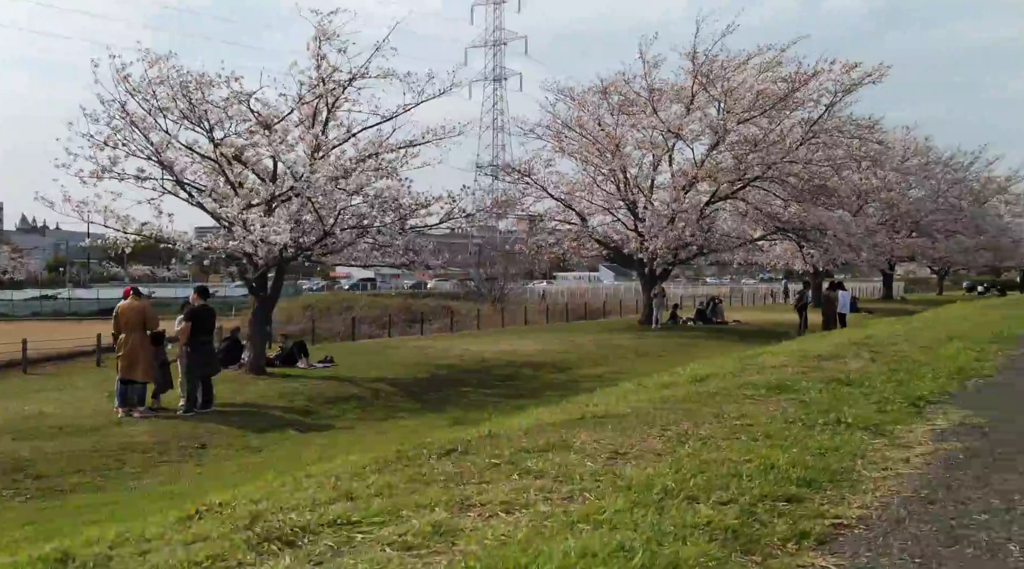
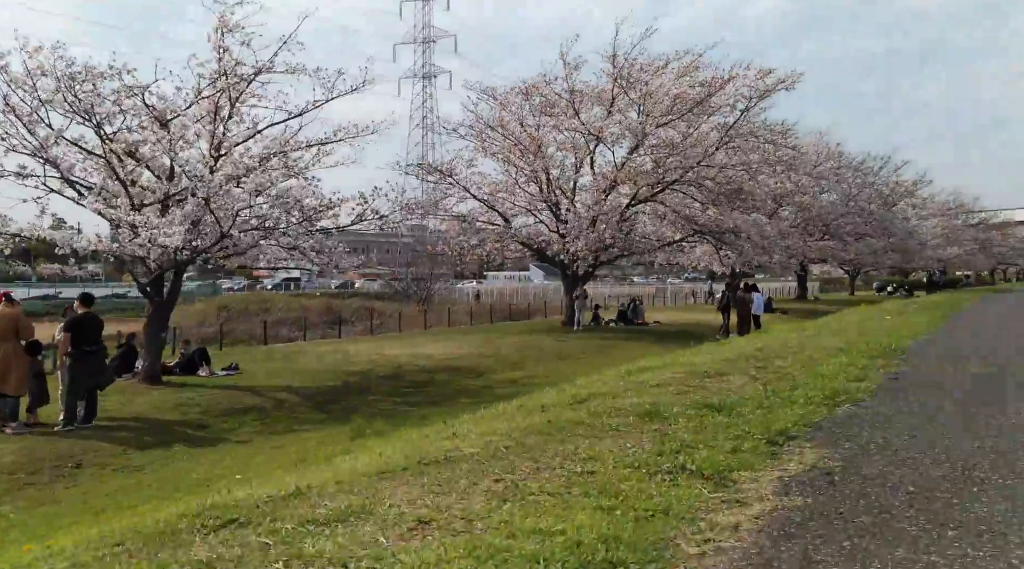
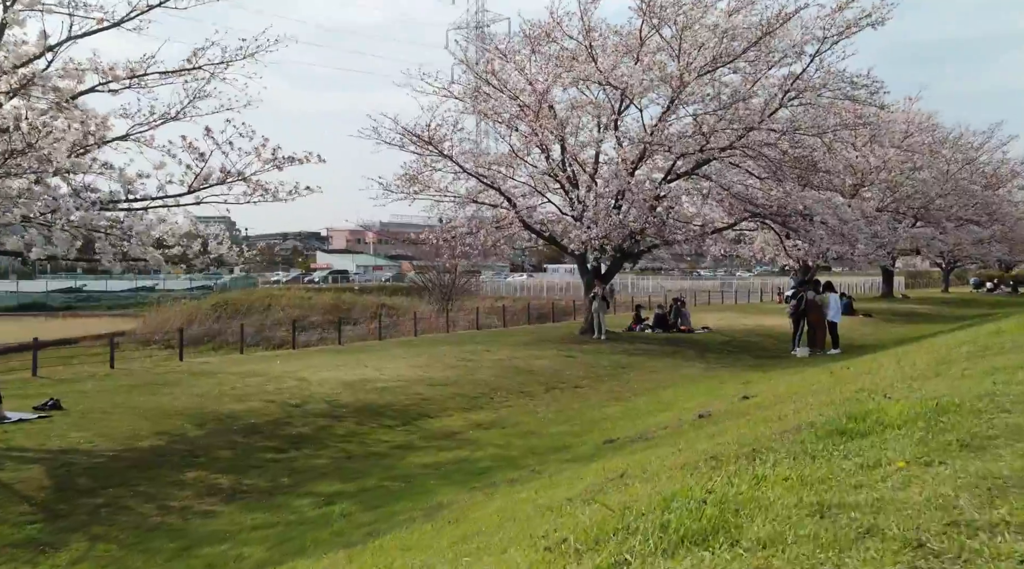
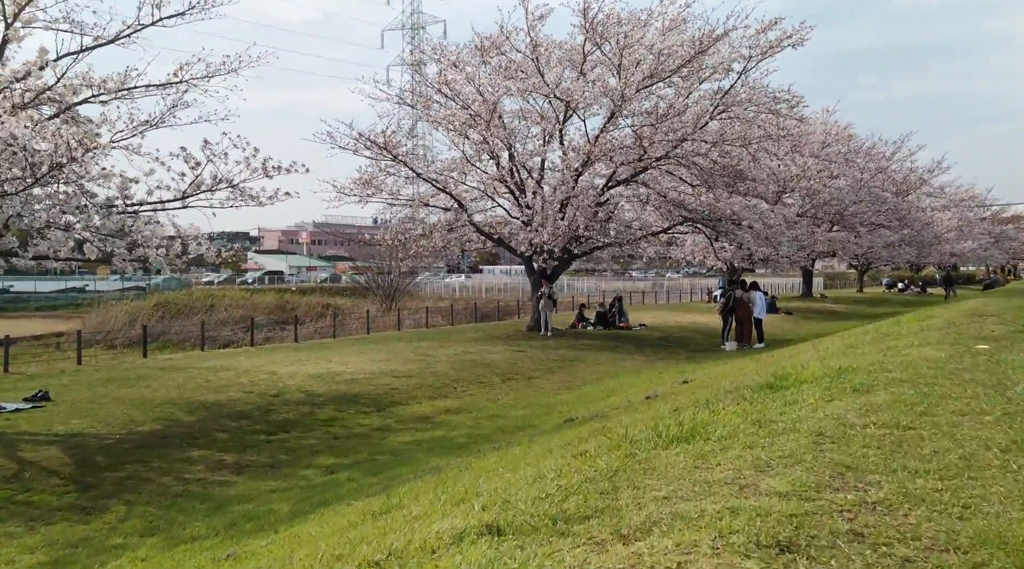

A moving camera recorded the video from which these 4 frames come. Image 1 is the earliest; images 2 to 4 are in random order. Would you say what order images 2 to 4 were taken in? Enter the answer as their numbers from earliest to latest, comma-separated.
2, 4, 3
